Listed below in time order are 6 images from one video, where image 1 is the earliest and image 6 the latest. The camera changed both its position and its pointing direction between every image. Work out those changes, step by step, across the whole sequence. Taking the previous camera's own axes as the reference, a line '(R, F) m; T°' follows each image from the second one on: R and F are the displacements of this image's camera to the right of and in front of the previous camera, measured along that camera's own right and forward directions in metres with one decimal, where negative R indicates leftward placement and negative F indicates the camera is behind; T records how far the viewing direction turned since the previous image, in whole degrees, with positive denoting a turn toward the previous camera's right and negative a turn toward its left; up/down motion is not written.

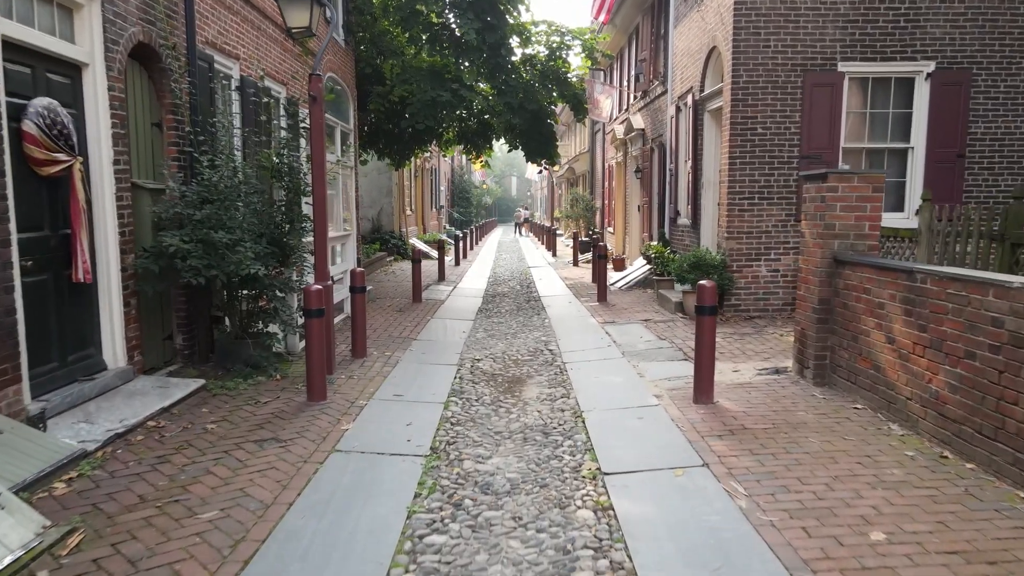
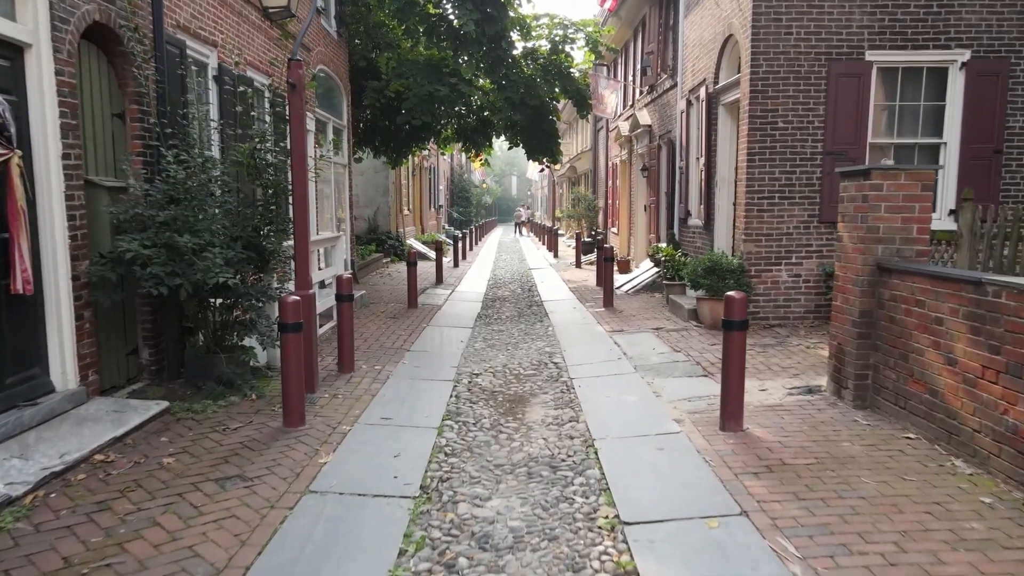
(0.0, +0.6) m; 0°
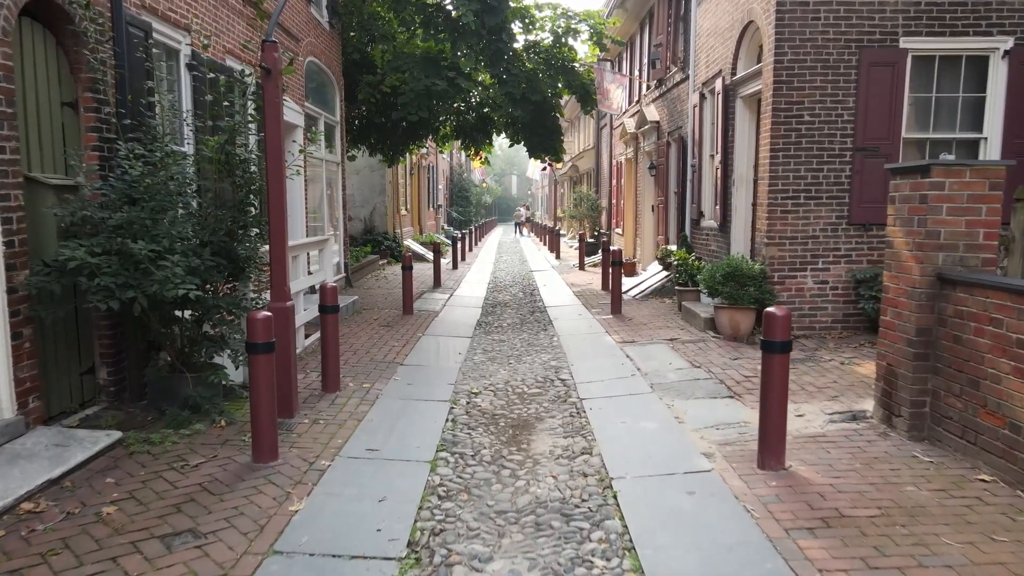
(0.0, +0.6) m; 0°
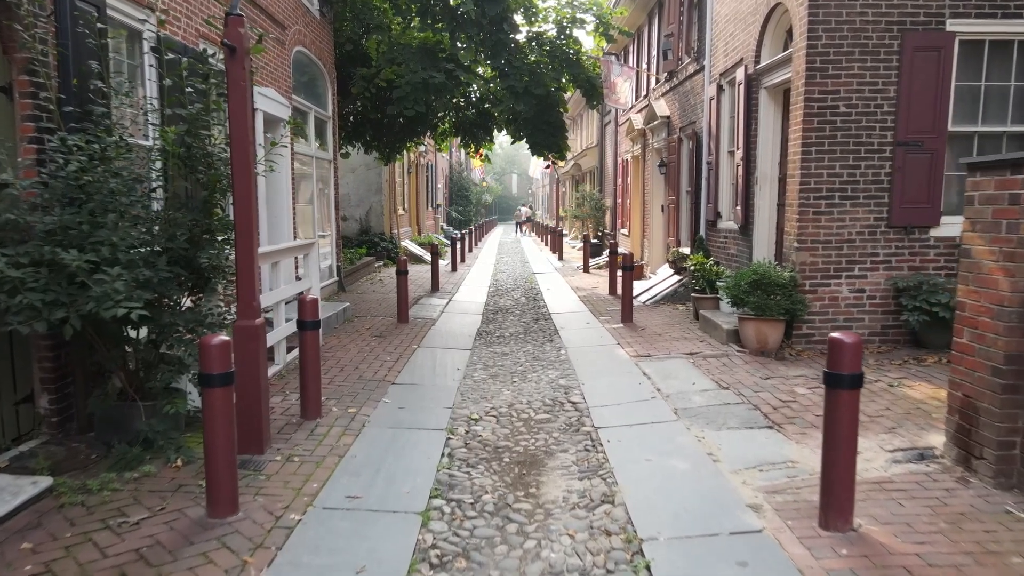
(0.0, +0.7) m; 0°
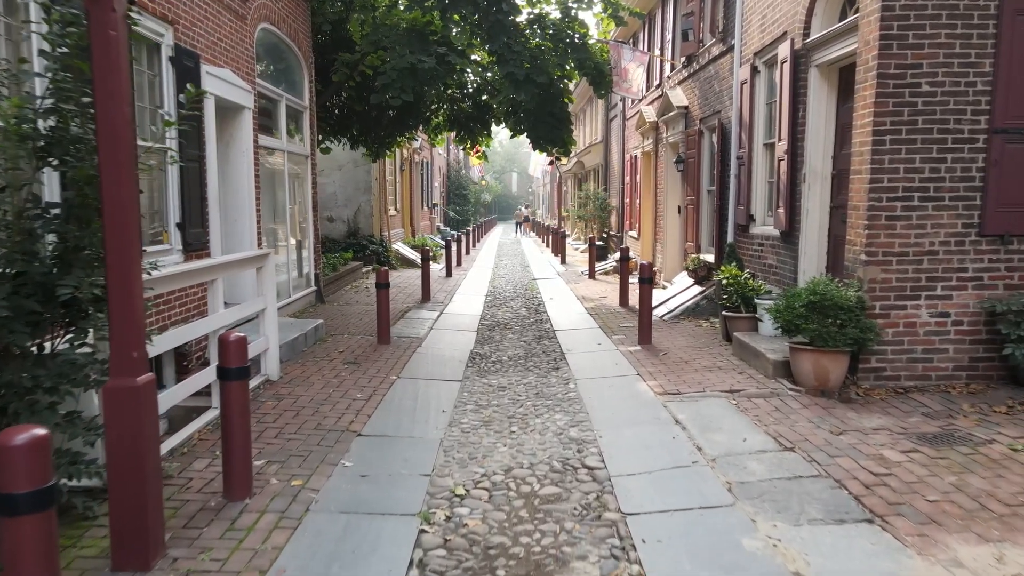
(0.0, +1.3) m; 0°
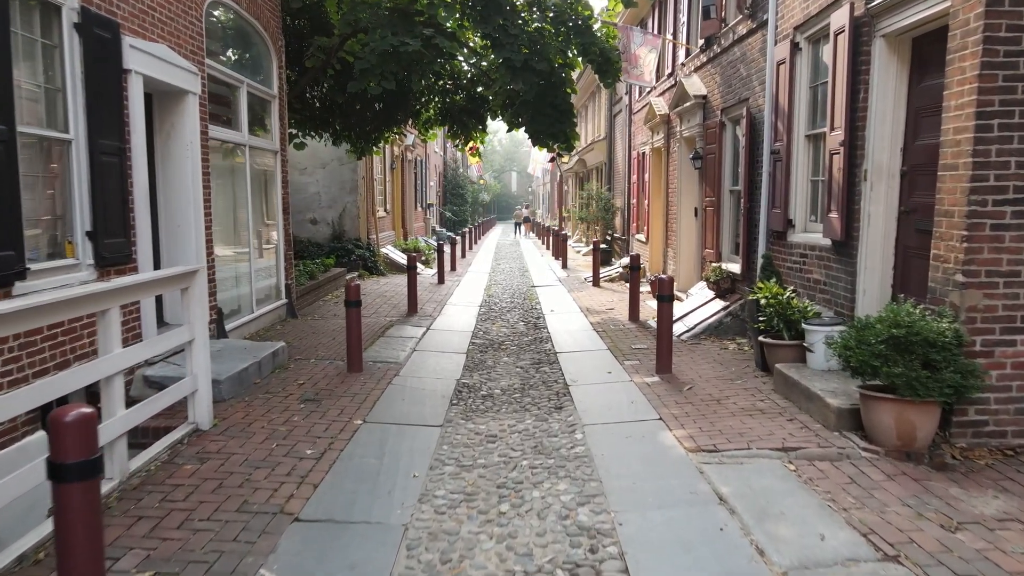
(+0.1, +1.2) m; 0°
